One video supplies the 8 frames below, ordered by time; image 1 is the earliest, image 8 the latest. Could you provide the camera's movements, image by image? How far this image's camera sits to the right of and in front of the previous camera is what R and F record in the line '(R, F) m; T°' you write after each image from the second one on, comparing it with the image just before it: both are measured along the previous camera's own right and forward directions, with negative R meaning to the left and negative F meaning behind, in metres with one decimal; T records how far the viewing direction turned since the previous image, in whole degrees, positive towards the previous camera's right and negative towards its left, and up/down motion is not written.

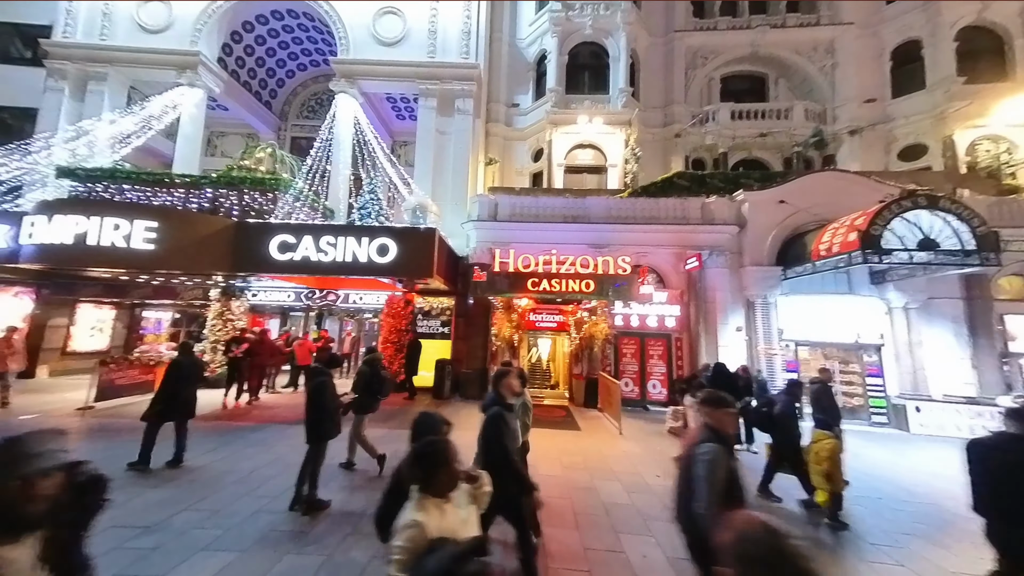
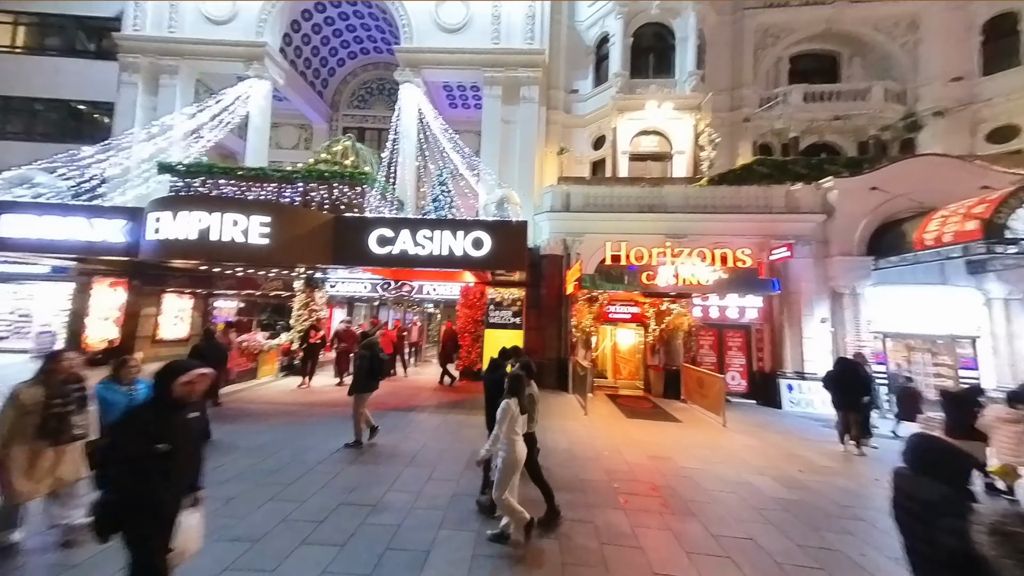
(-2.7, -0.1) m; -2°
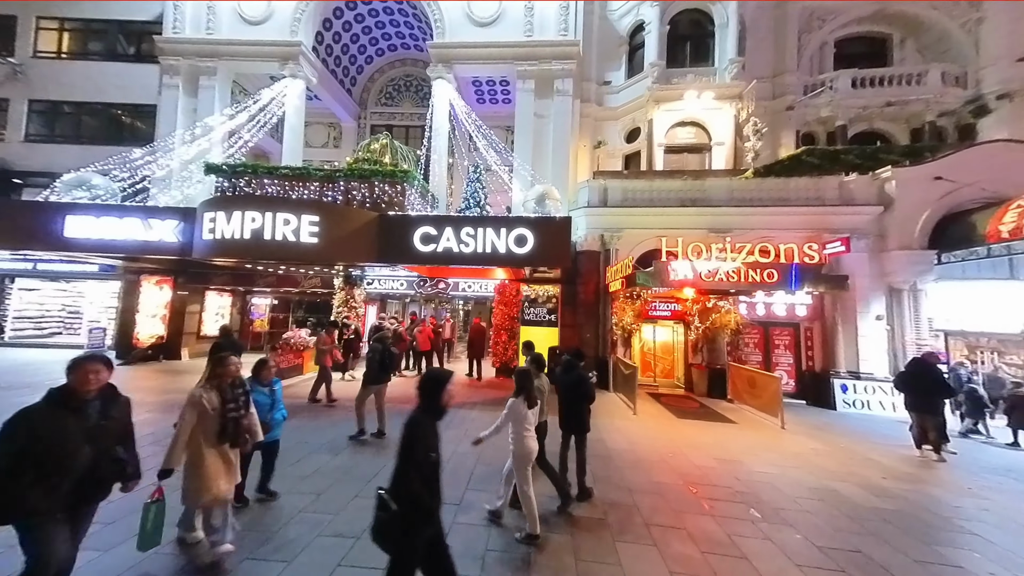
(-1.0, +0.1) m; -2°
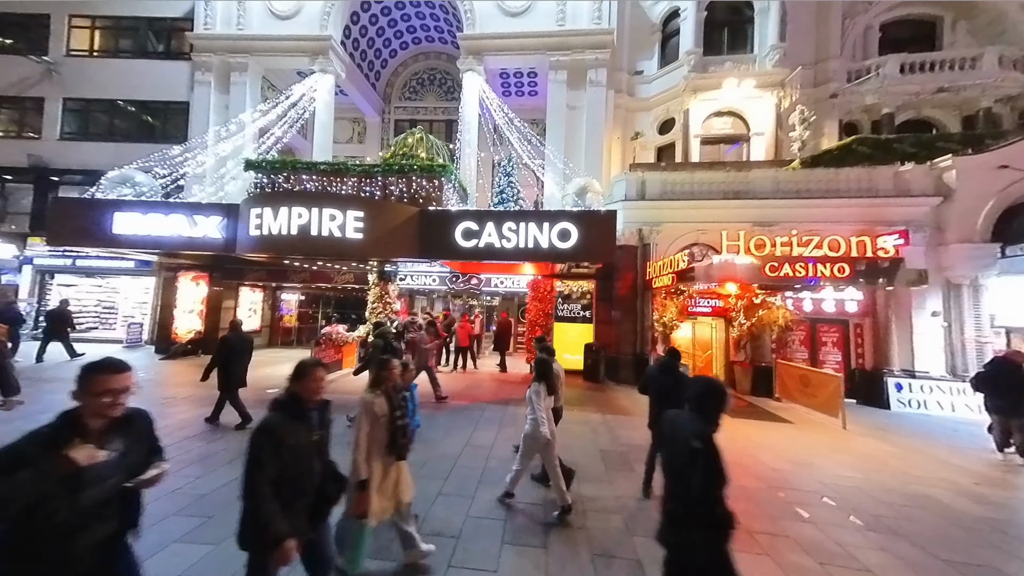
(-1.1, +0.2) m; -1°
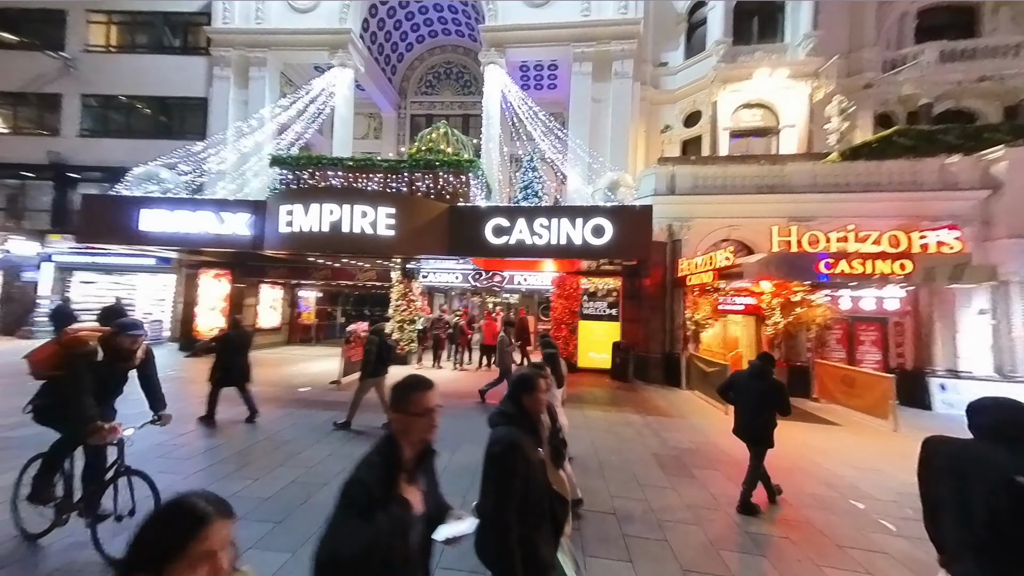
(-0.9, +0.2) m; -1°
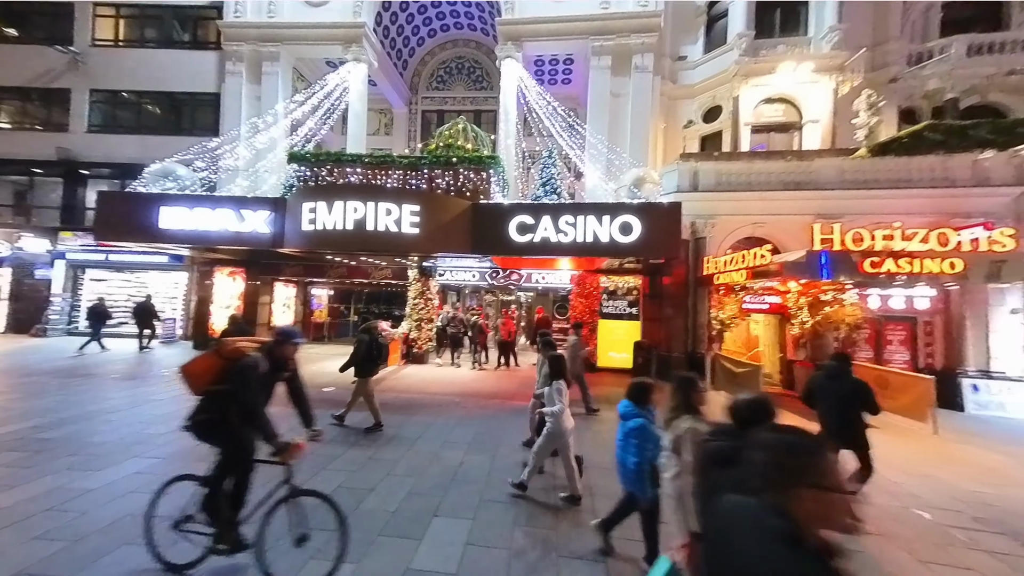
(-0.8, +0.2) m; 0°
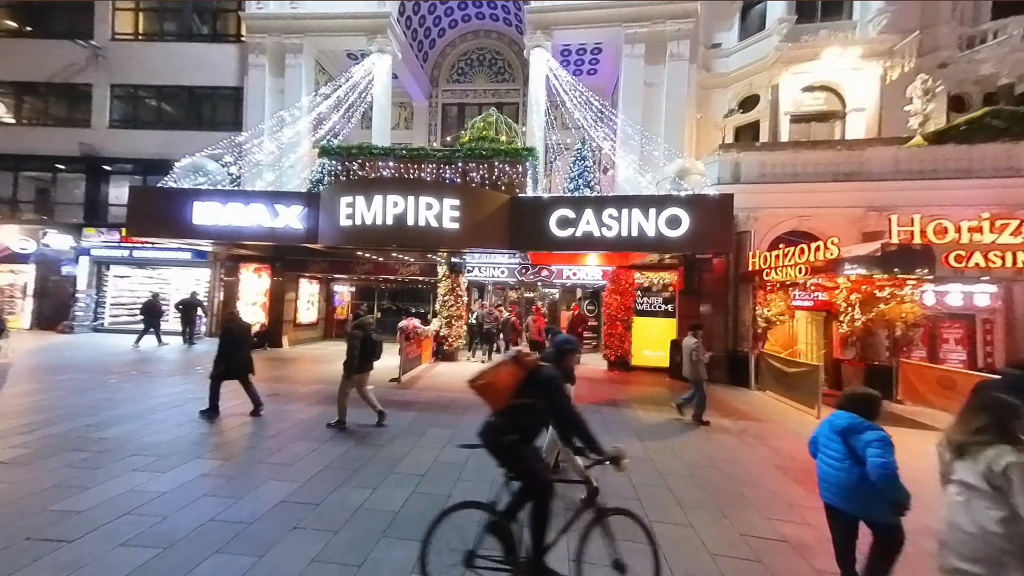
(-1.1, +0.4) m; -1°
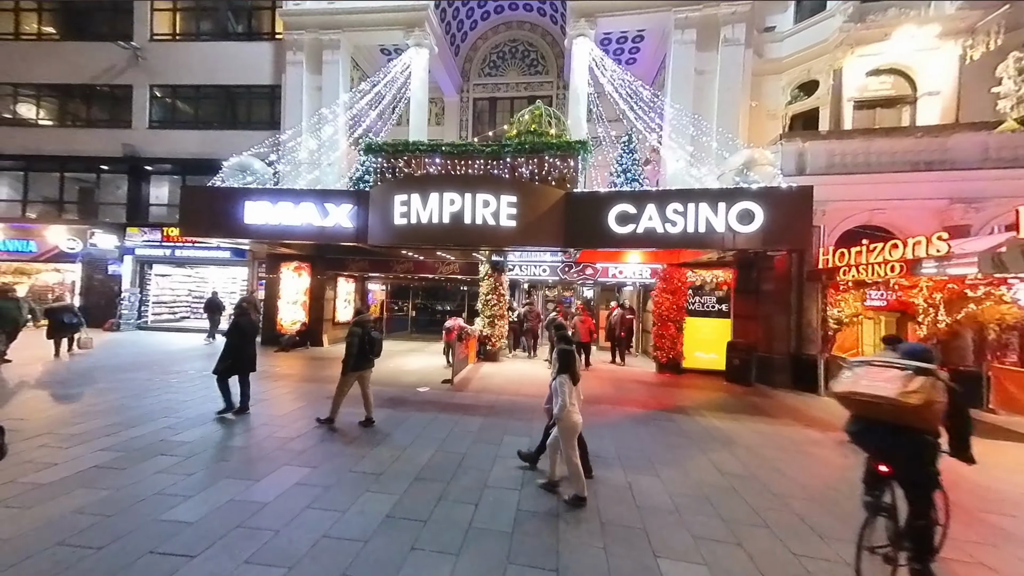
(-1.3, +0.4) m; -2°
